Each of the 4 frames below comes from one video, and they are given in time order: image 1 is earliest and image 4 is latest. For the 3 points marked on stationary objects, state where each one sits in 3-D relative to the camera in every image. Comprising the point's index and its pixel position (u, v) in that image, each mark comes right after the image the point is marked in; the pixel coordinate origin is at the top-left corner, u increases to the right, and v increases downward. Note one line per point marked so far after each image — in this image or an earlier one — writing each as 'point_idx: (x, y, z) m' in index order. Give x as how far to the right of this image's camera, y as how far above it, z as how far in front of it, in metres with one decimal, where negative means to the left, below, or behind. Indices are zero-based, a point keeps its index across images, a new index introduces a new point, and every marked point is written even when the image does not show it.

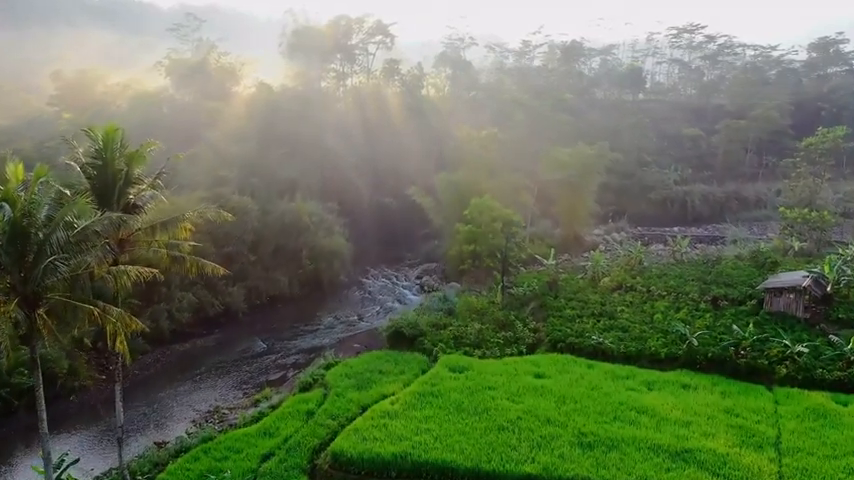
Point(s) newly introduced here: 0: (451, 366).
0: (+0.6, -3.0, +13.4) m
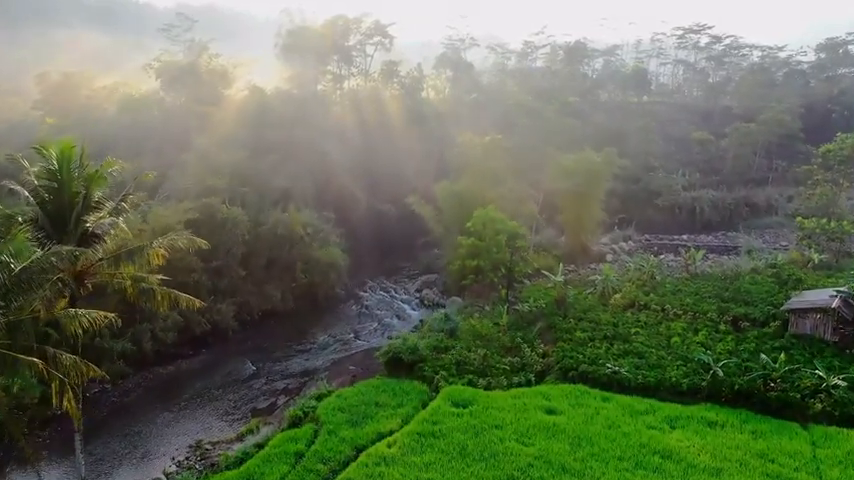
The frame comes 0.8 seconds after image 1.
0: (+0.6, -3.5, +12.2) m
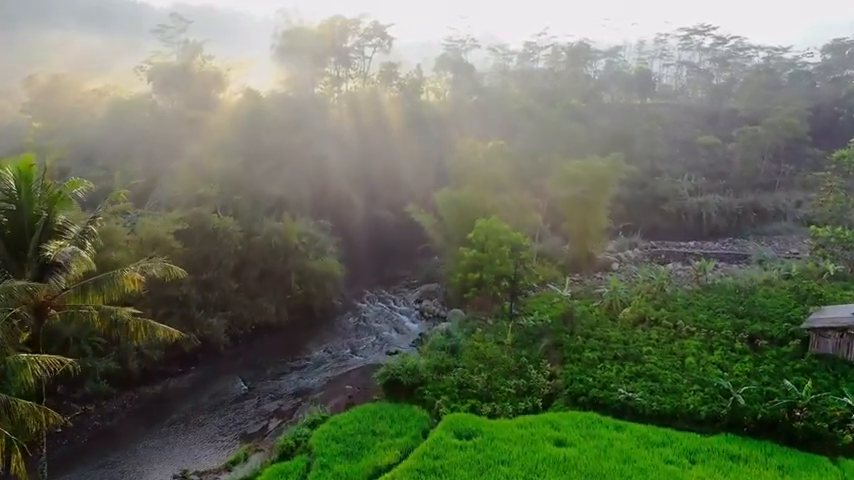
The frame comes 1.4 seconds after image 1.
0: (+0.6, -3.8, +11.4) m
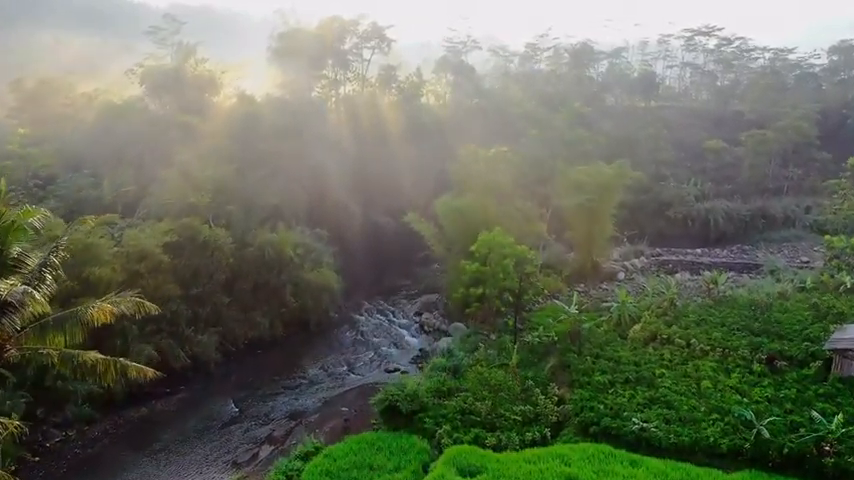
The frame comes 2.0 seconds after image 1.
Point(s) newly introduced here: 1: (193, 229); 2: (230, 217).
0: (+0.6, -4.2, +10.6) m
1: (-7.4, +0.4, +17.8) m
2: (-6.8, +0.8, +19.6) m
